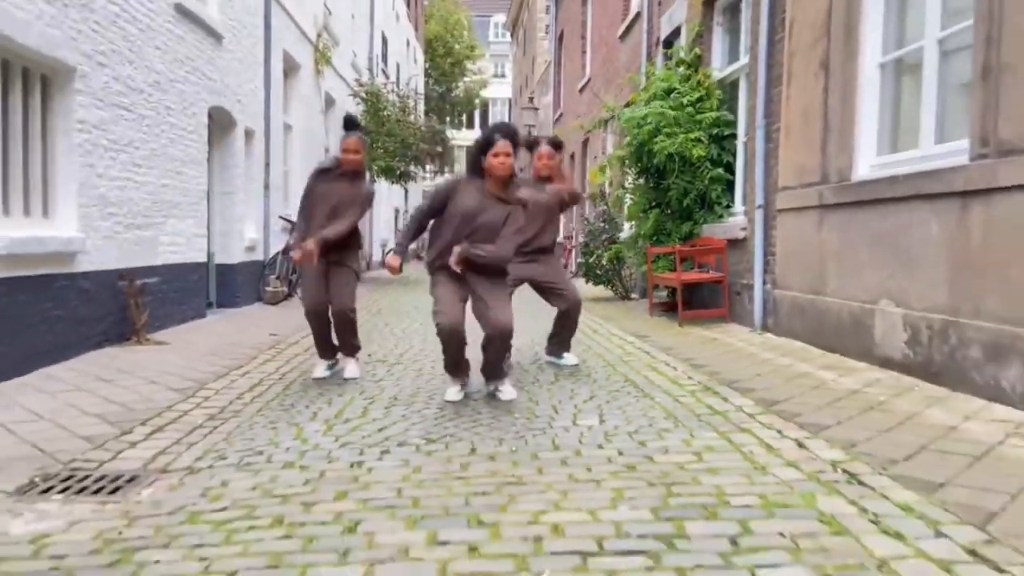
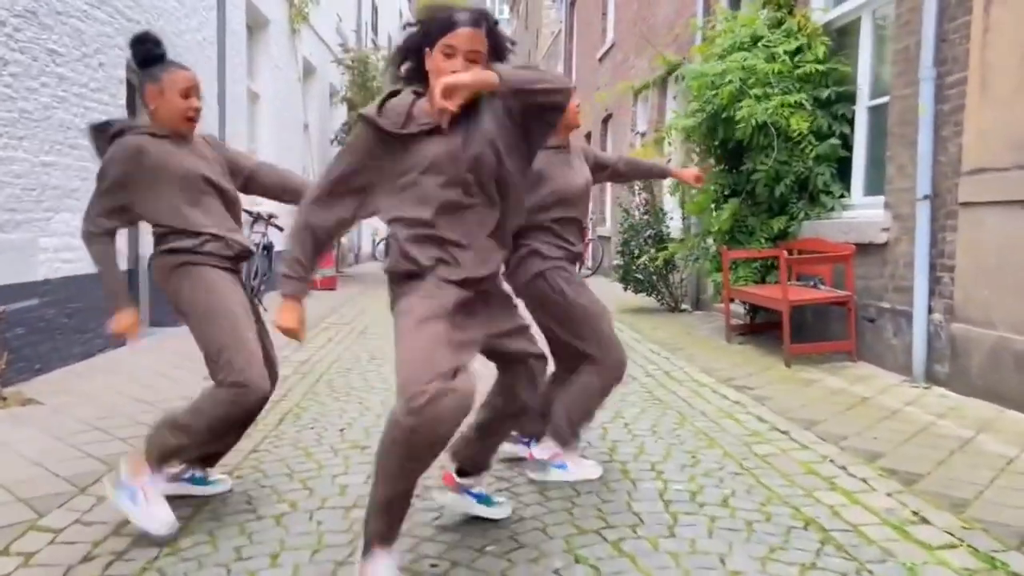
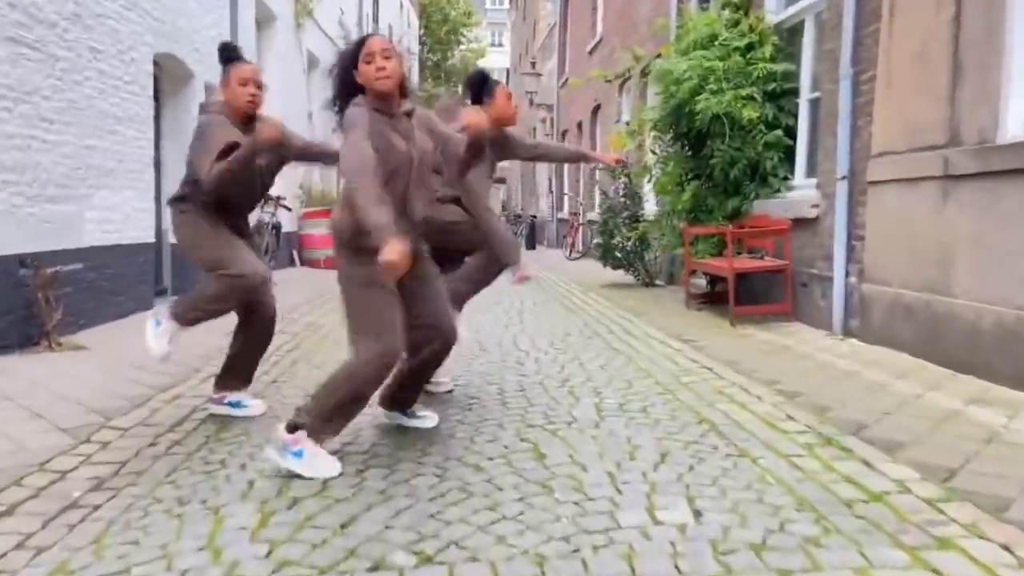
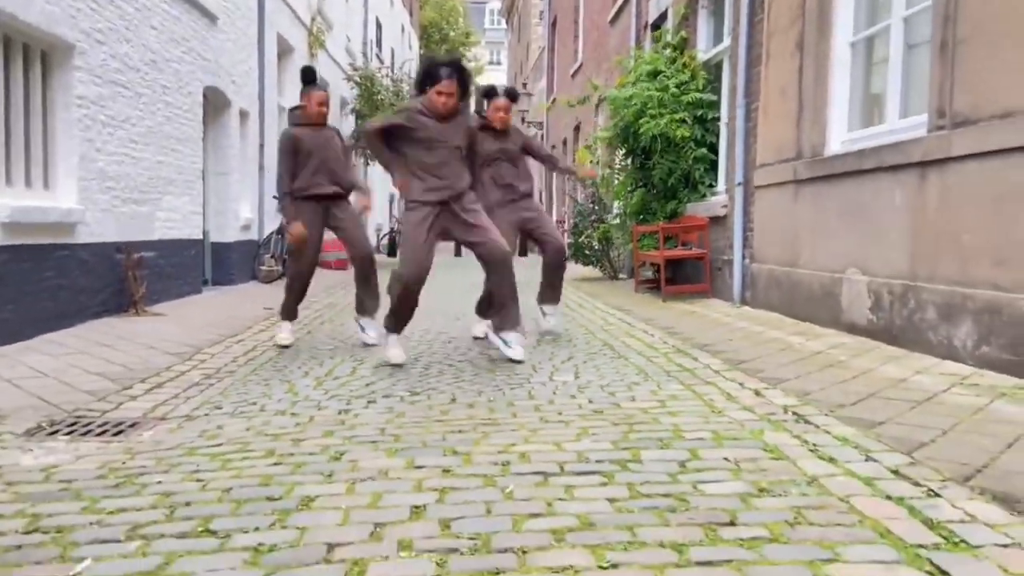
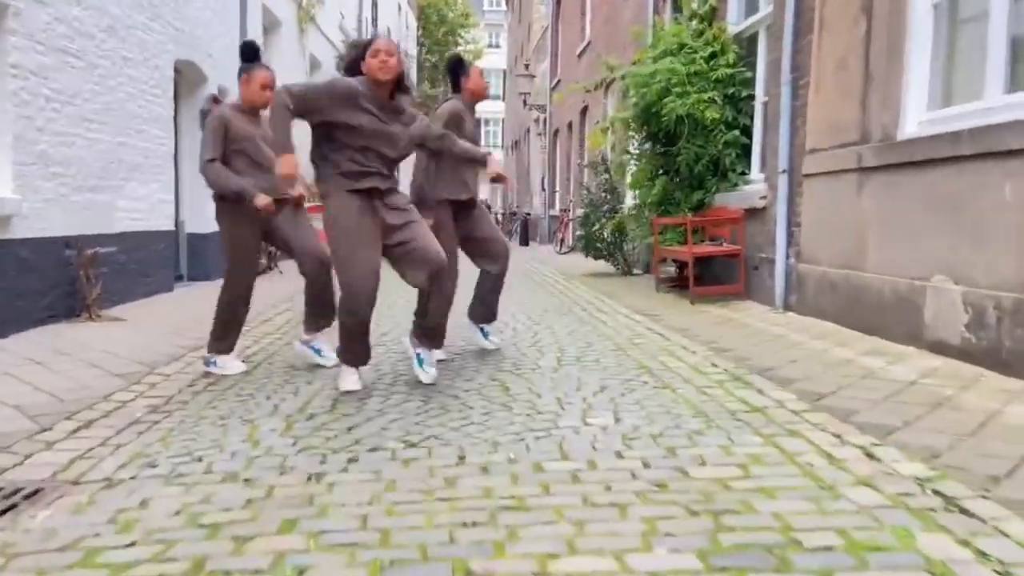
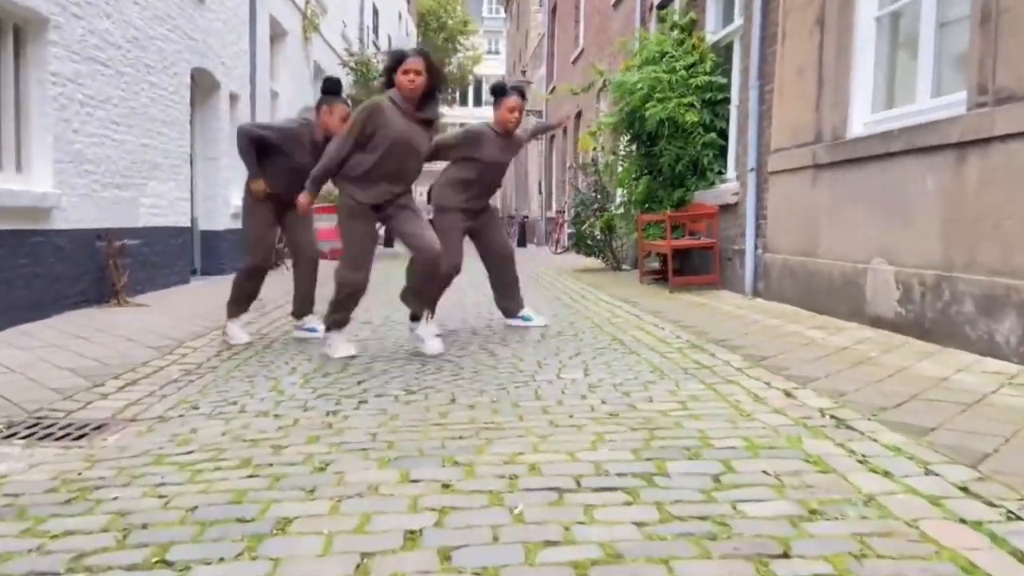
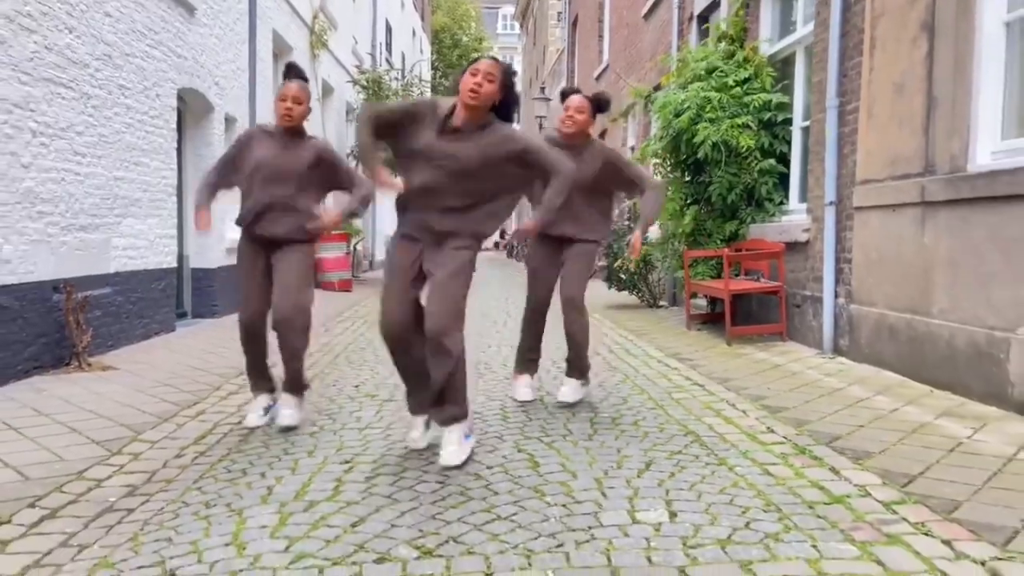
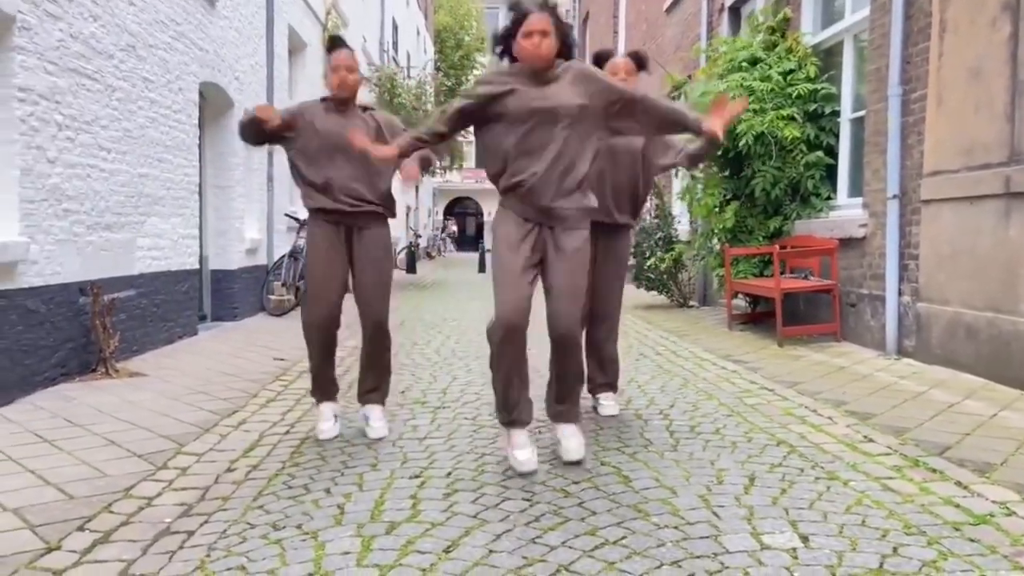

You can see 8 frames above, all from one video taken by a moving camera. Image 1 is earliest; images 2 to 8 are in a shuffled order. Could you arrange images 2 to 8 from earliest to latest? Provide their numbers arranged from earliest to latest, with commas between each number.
4, 6, 5, 3, 2, 7, 8
